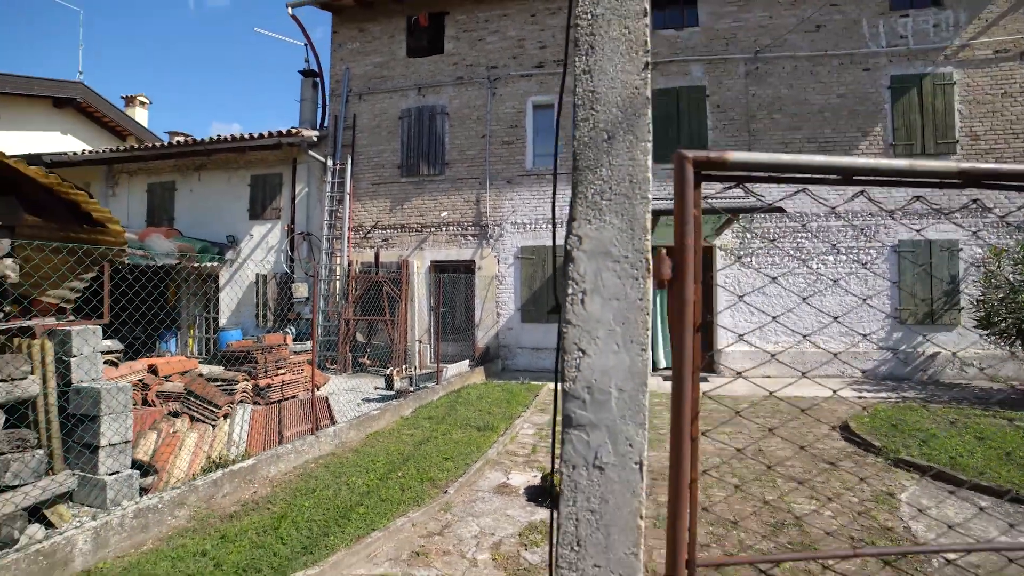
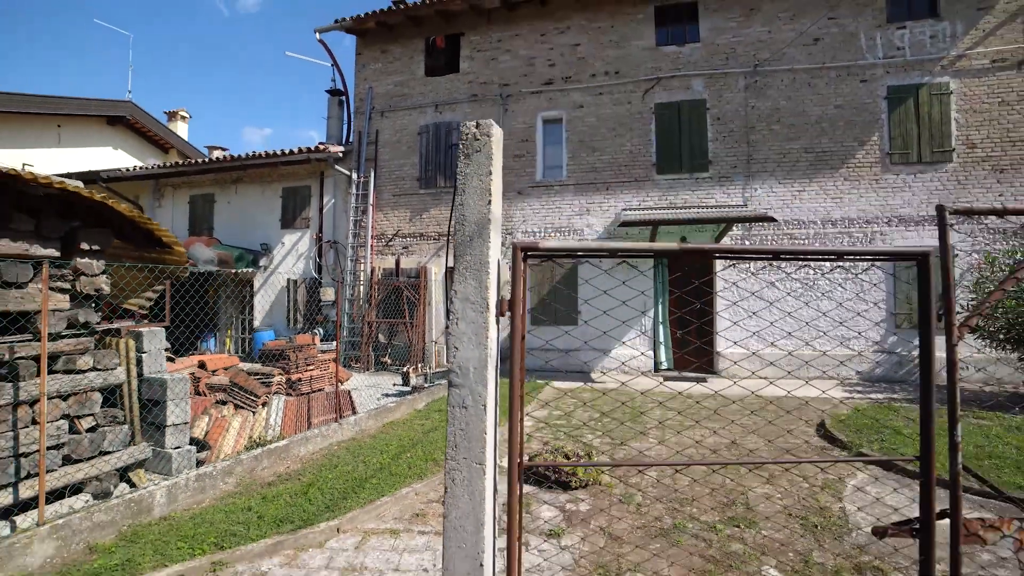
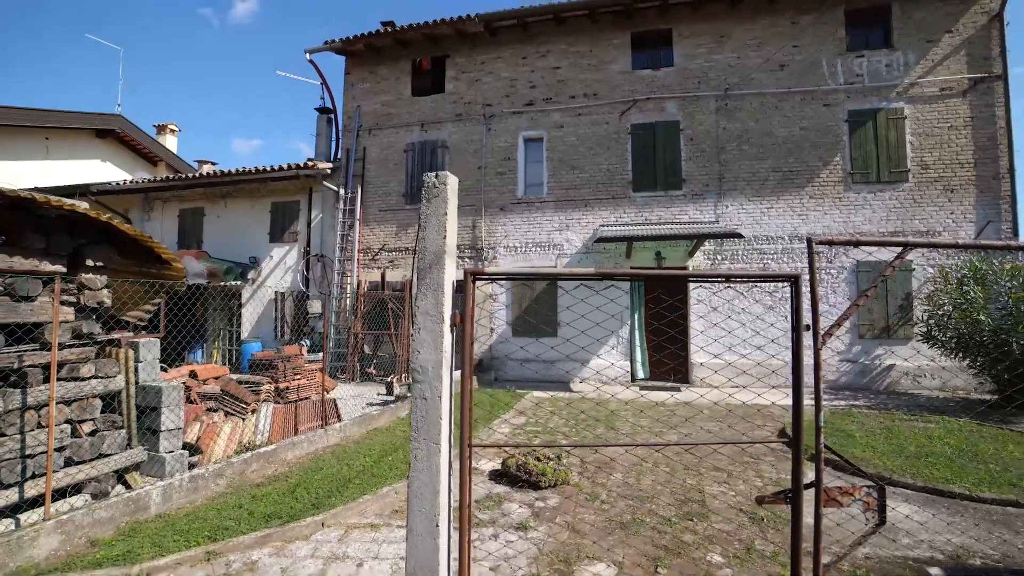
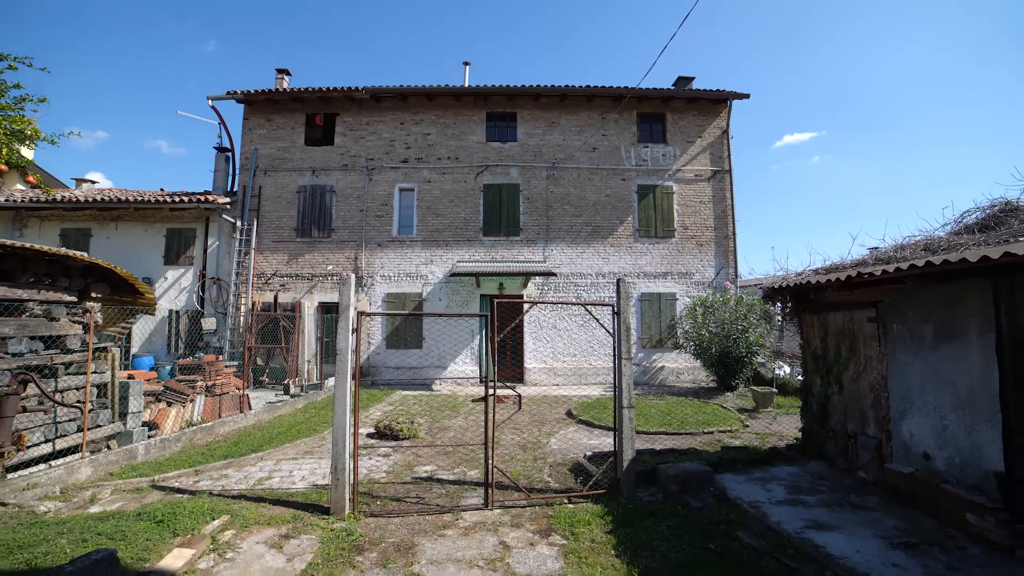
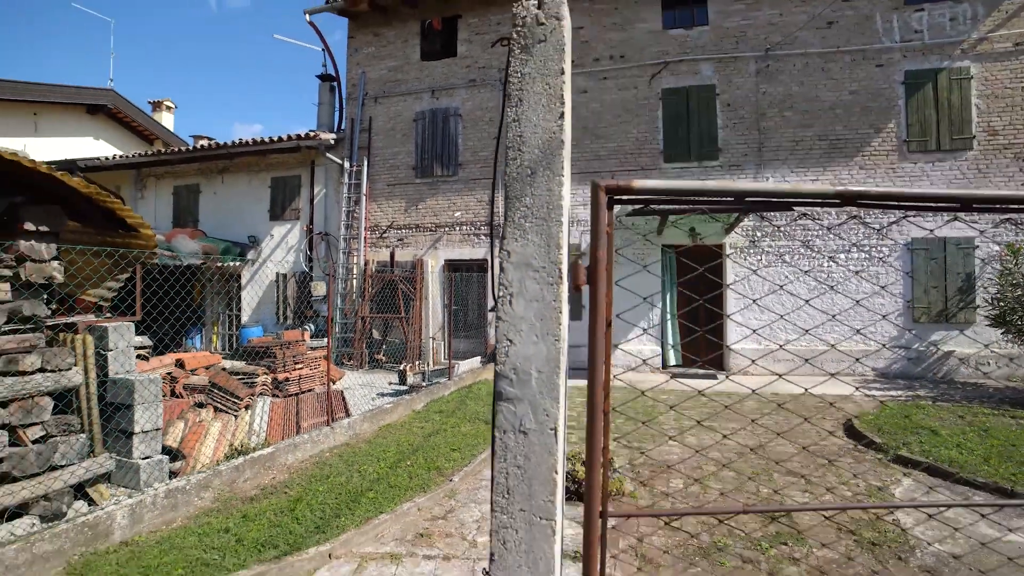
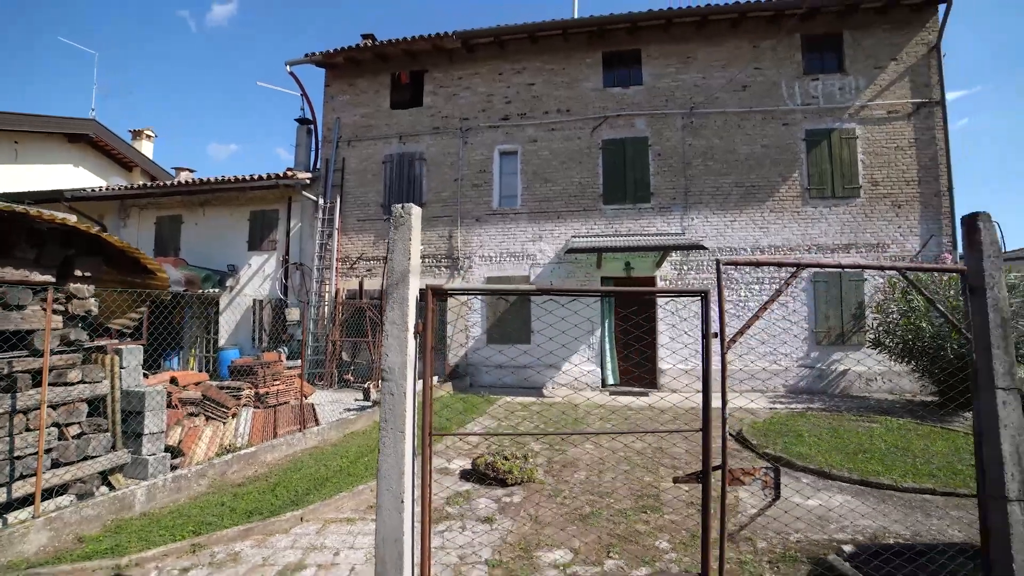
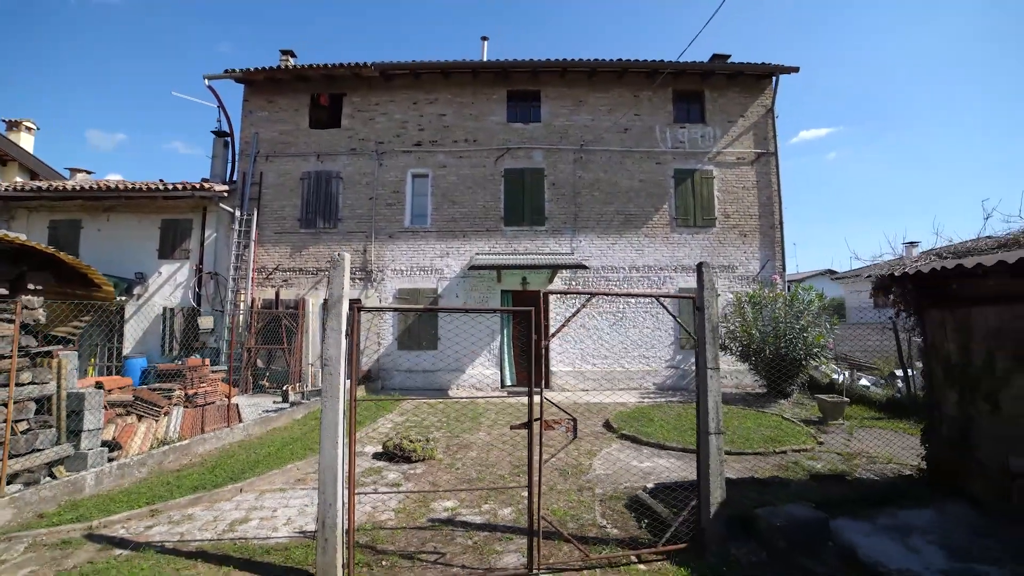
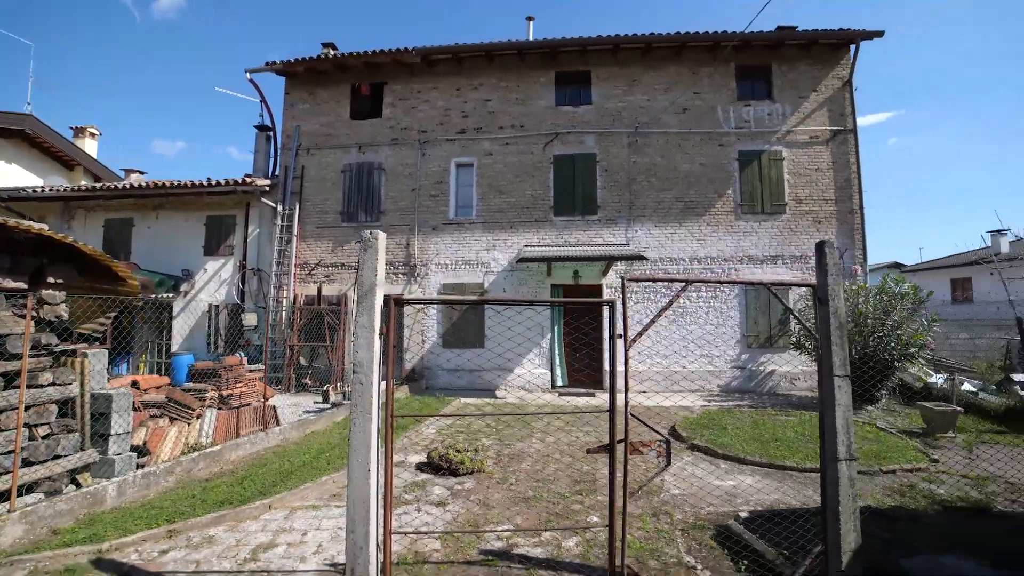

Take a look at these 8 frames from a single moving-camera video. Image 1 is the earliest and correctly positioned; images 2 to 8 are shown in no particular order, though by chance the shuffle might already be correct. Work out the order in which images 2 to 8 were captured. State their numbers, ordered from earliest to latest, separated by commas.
5, 2, 3, 6, 8, 7, 4
